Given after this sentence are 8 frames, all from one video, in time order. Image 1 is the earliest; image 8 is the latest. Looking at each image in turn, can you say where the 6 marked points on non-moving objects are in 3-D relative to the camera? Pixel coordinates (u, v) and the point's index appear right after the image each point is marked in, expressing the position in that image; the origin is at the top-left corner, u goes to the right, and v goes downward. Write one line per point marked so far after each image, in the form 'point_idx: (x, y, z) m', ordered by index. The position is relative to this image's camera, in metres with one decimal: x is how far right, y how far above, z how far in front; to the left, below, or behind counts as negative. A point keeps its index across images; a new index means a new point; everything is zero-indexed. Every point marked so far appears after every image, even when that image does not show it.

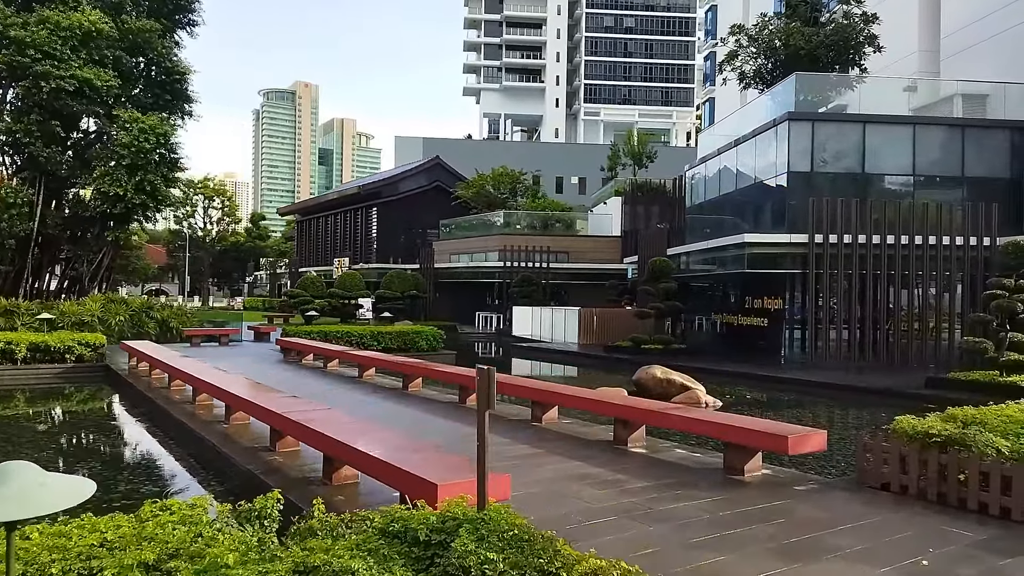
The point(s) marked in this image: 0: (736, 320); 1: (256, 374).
0: (+5.9, -0.8, +18.8) m
1: (-4.1, -1.4, +11.4) m
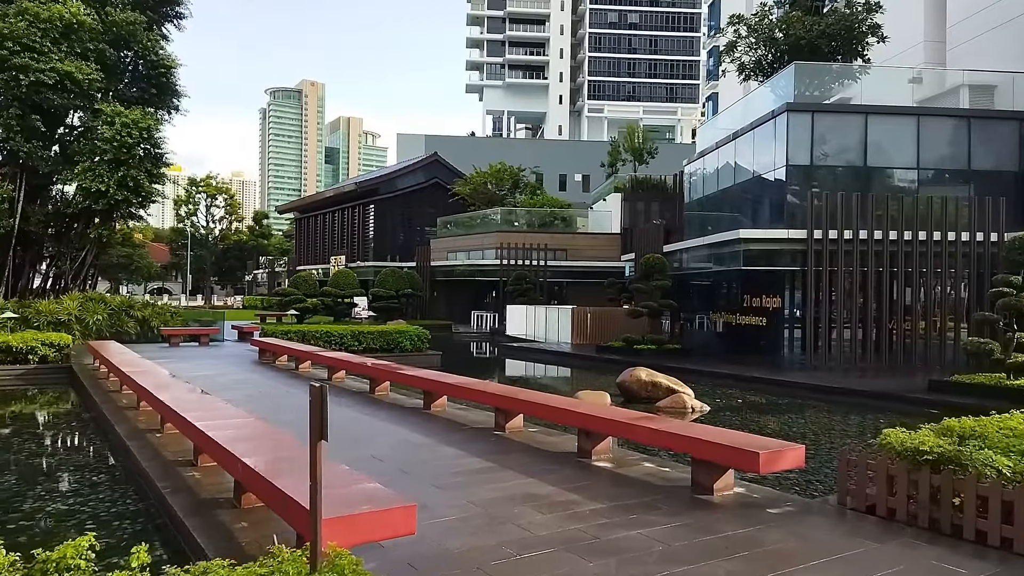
0: (+5.7, -0.8, +18.2) m
1: (-4.4, -1.3, +10.9) m
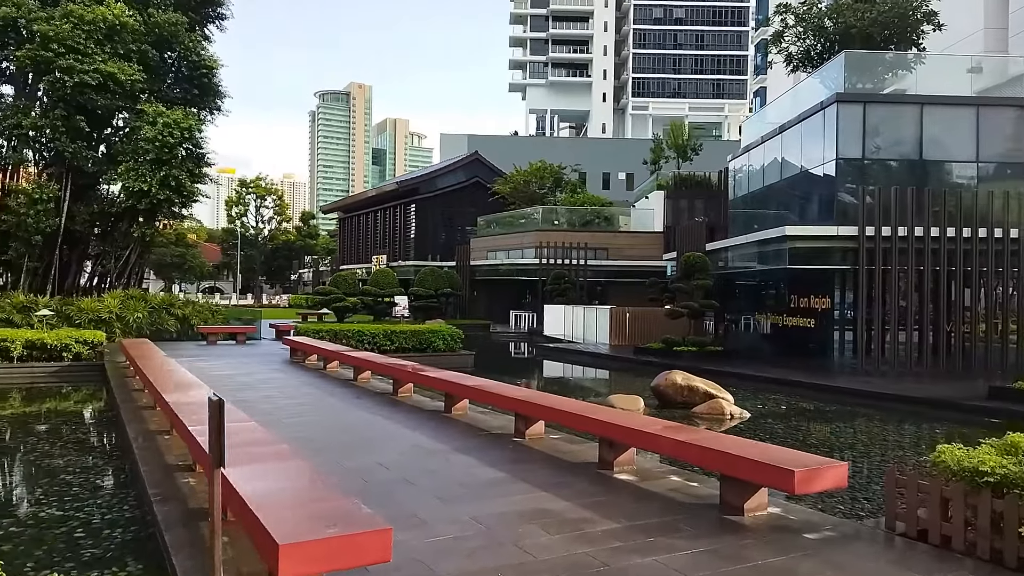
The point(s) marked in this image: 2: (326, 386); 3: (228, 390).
0: (+6.6, -0.8, +17.5) m
1: (-4.0, -1.3, +10.8) m
2: (-2.5, -1.3, +9.7) m
3: (-3.6, -1.3, +9.1) m
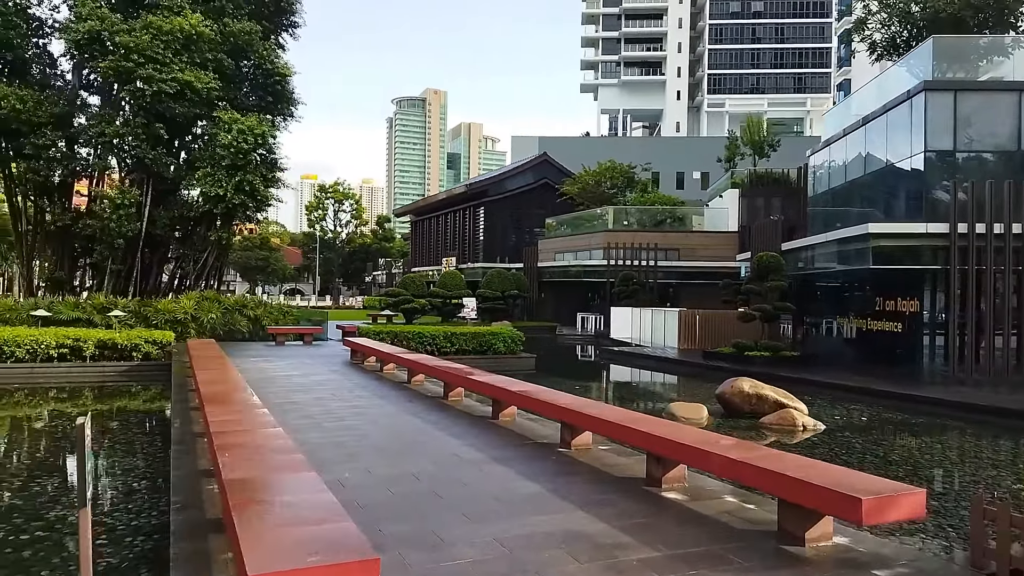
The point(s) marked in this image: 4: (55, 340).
0: (+8.1, -0.8, +16.4) m
1: (-3.1, -1.3, +10.8) m
2: (-1.8, -1.3, +9.5) m
3: (-2.9, -1.3, +9.1) m
4: (-7.4, -0.8, +11.5) m
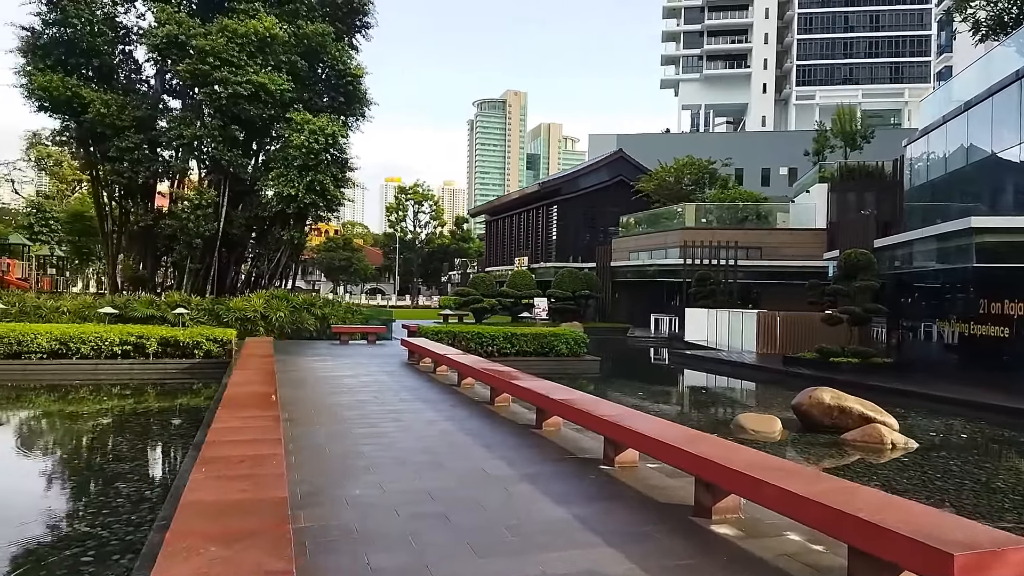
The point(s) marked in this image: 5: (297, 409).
0: (+9.5, -0.8, +14.8) m
1: (-2.3, -1.3, +10.6) m
2: (-1.1, -1.3, +9.1) m
3: (-2.3, -1.3, +8.8) m
4: (-6.4, -0.8, +11.7) m
5: (-2.2, -1.2, +7.3) m
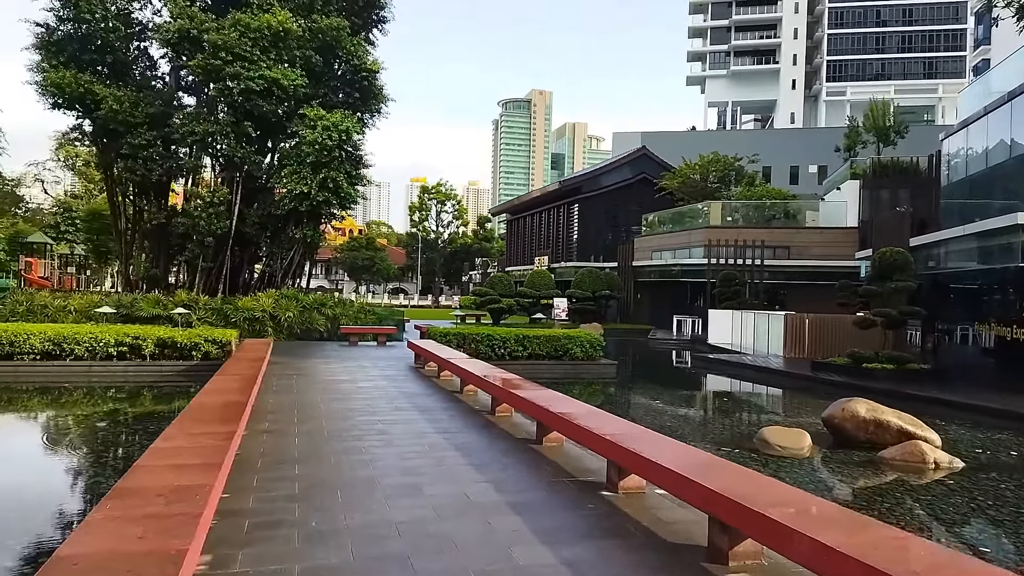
0: (+9.7, -0.9, +13.9) m
1: (-2.1, -1.3, +10.0) m
2: (-1.0, -1.3, +8.6) m
3: (-2.2, -1.3, +8.3) m
4: (-6.3, -0.8, +11.3) m
5: (-2.2, -1.2, +6.8) m
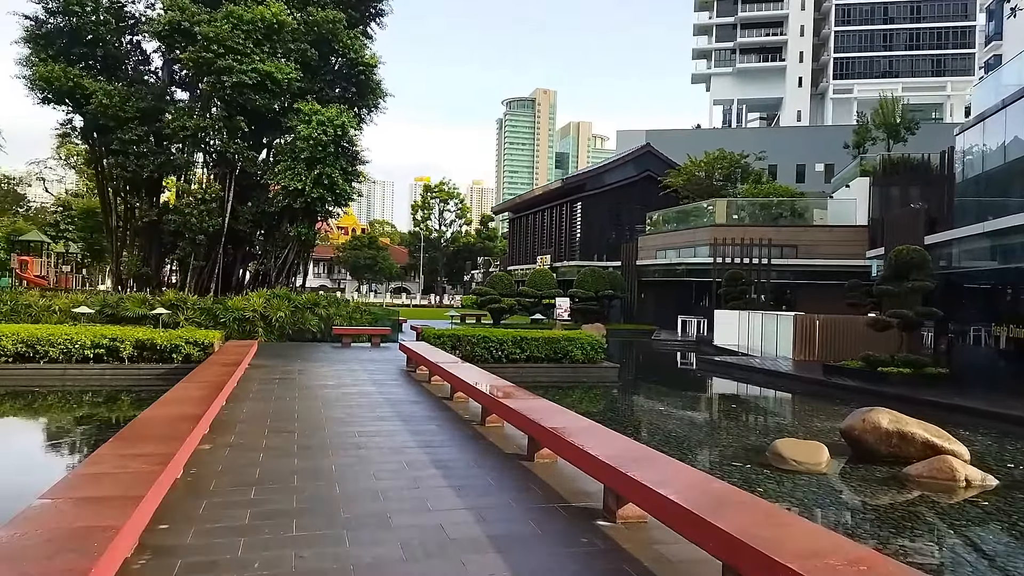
0: (+9.7, -0.9, +13.3) m
1: (-2.2, -1.3, +9.5) m
2: (-1.1, -1.3, +8.0) m
3: (-2.3, -1.3, +7.8) m
4: (-6.3, -0.8, +10.8) m
5: (-2.3, -1.2, +6.2) m
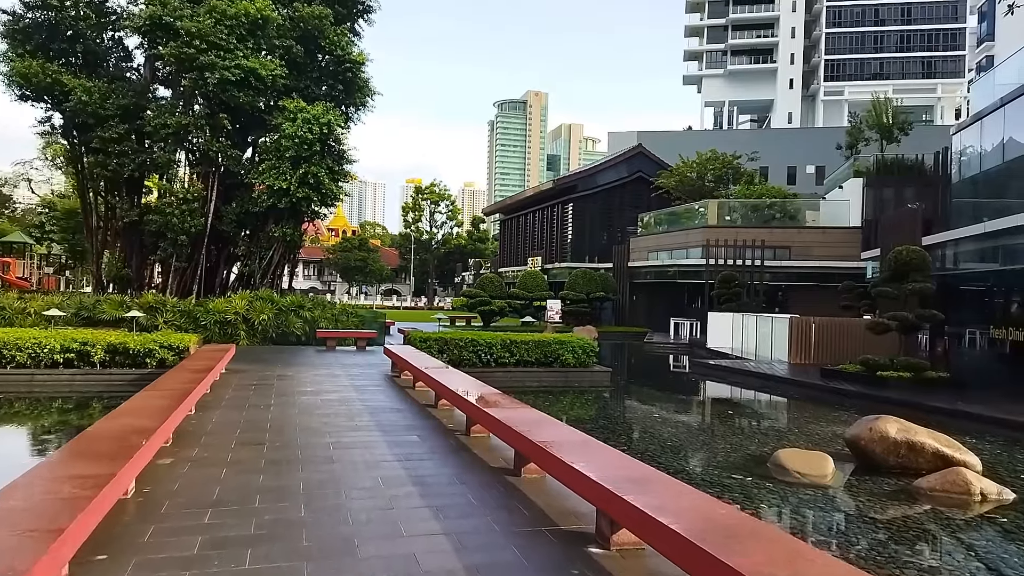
0: (+9.5, -0.9, +13.0) m
1: (-2.4, -1.3, +9.1) m
2: (-1.2, -1.3, +7.6) m
3: (-2.4, -1.3, +7.3) m
4: (-6.5, -0.8, +10.3) m
5: (-2.4, -1.2, +5.8) m
